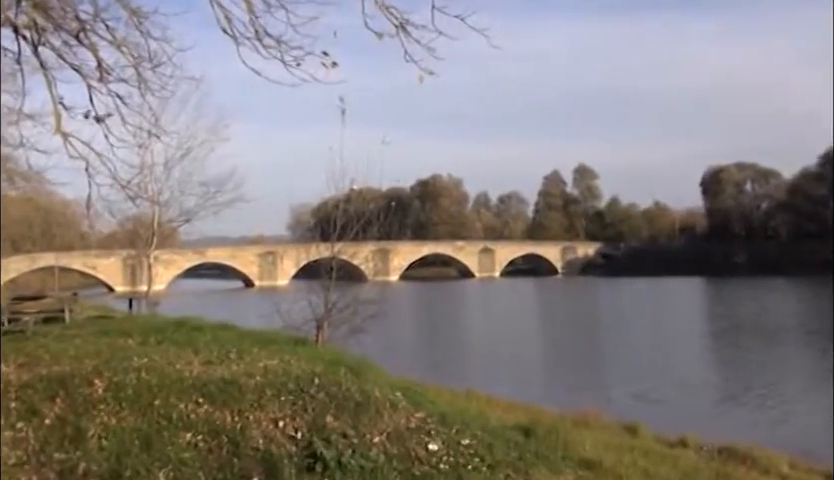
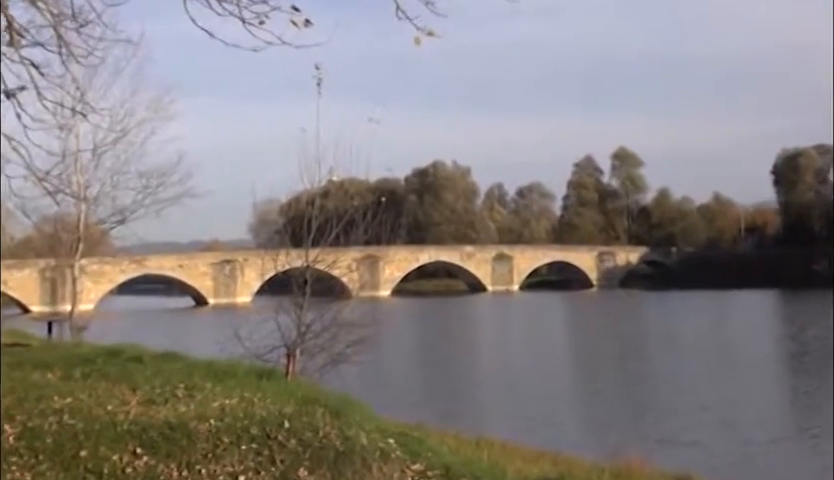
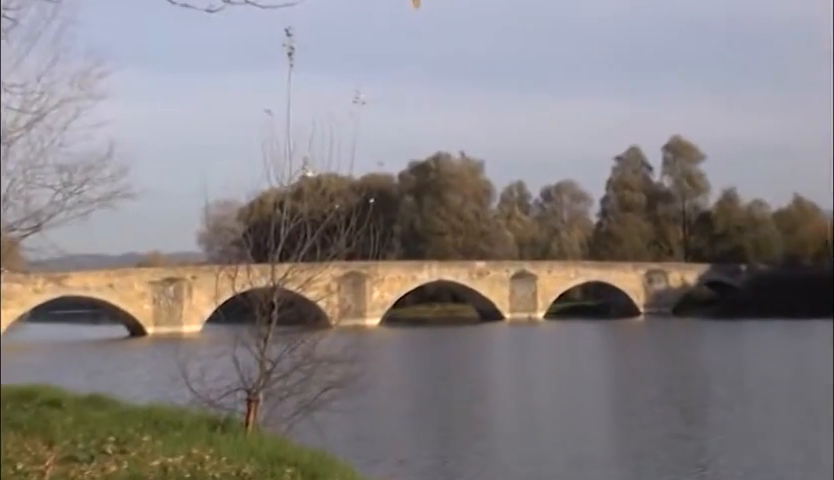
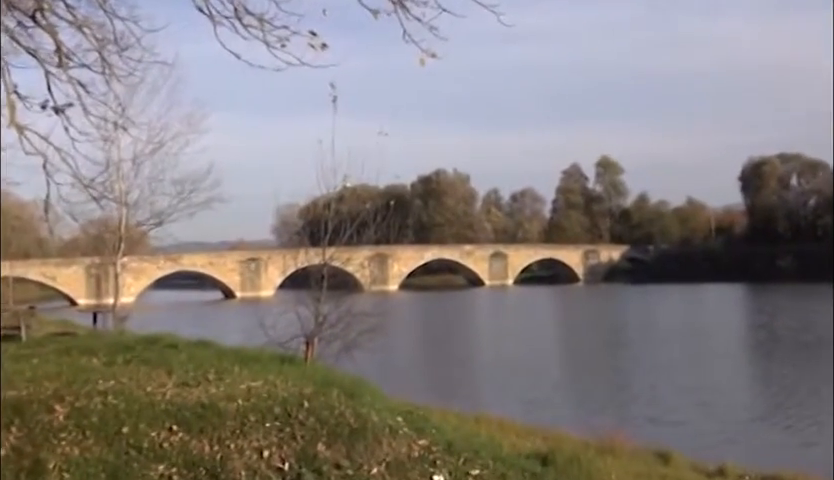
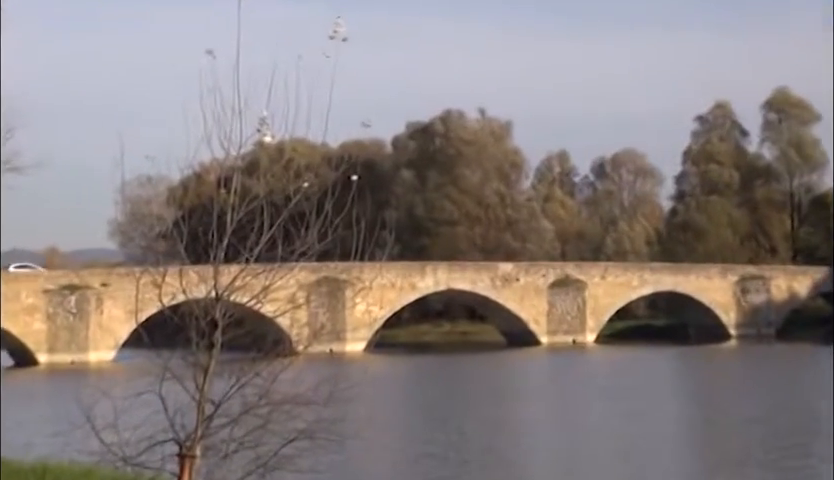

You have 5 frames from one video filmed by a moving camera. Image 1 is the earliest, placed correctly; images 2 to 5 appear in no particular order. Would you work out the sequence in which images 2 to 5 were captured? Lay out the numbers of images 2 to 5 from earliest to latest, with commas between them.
4, 2, 3, 5
